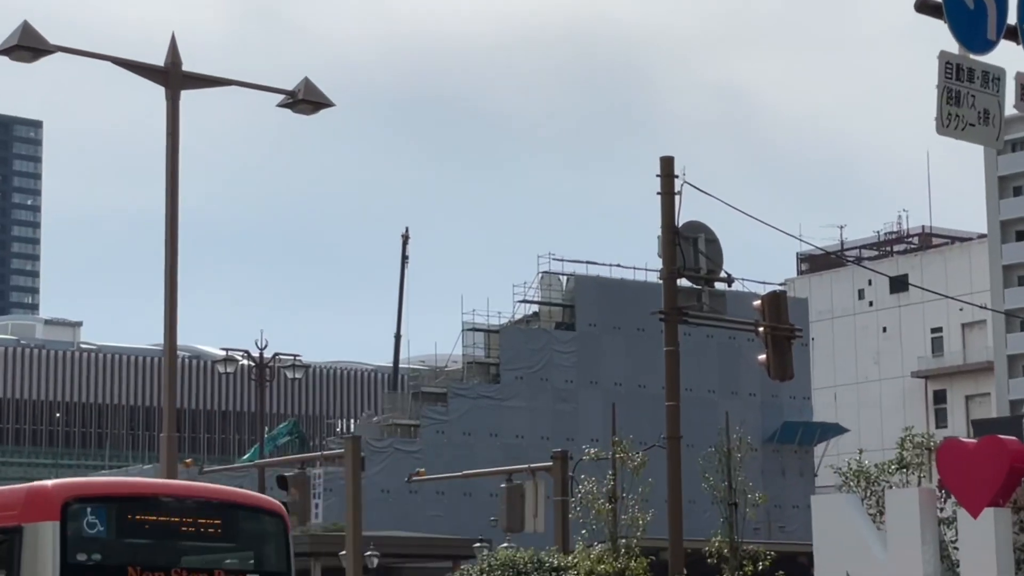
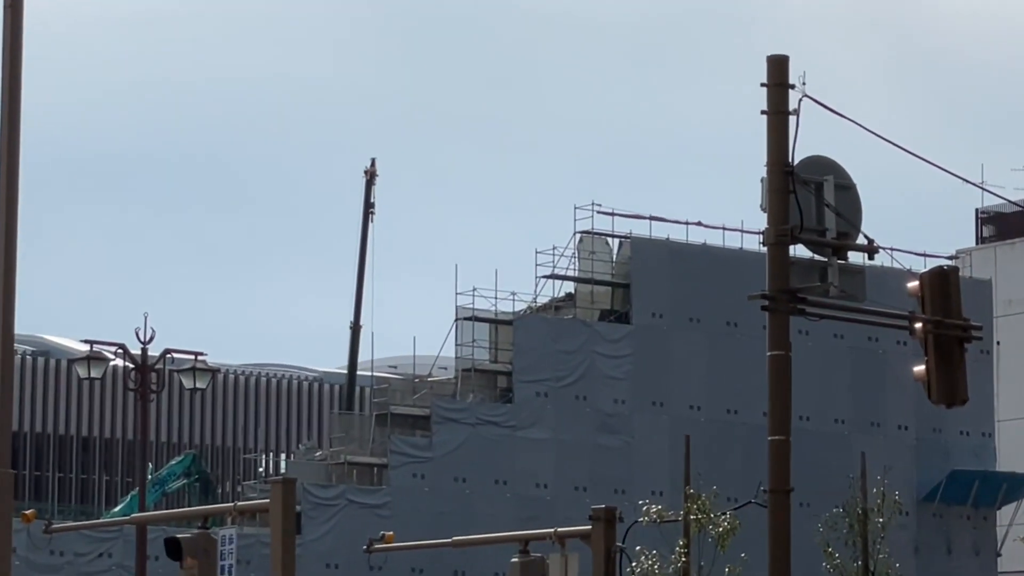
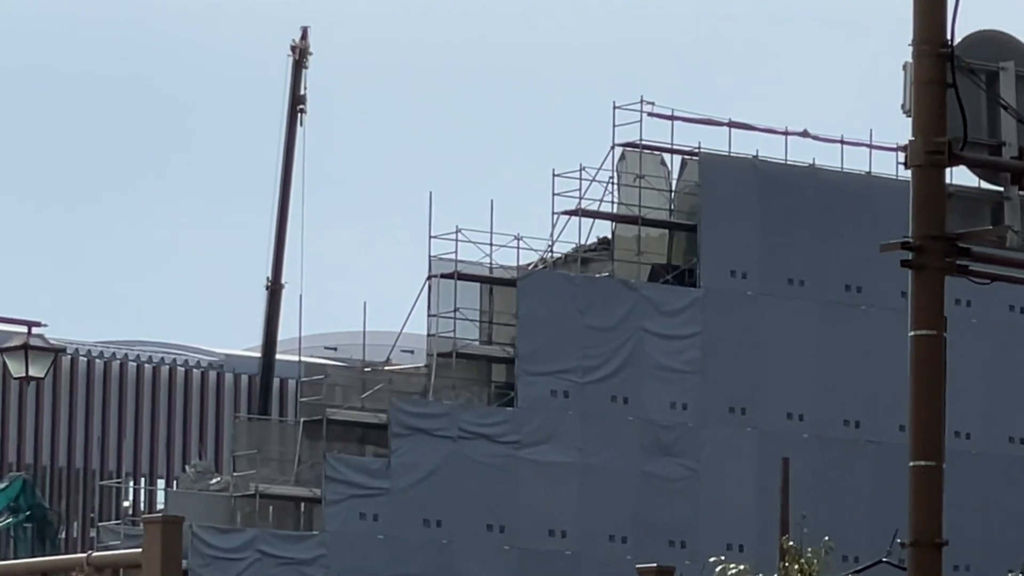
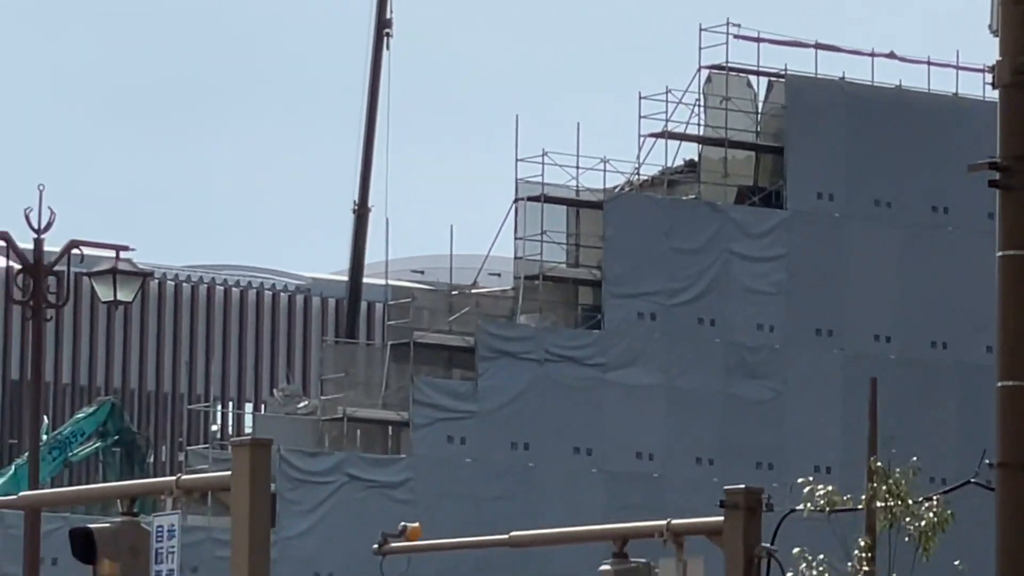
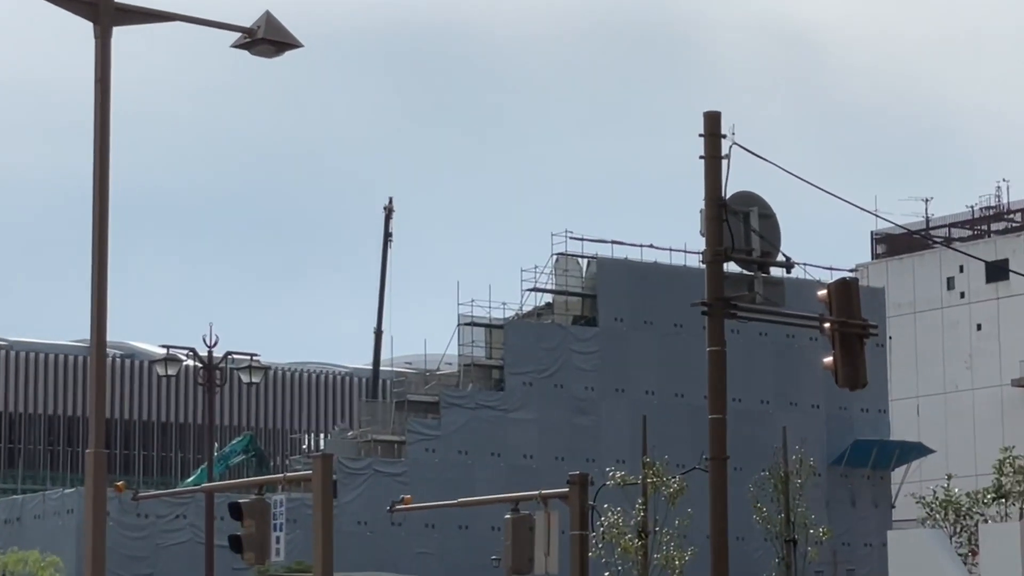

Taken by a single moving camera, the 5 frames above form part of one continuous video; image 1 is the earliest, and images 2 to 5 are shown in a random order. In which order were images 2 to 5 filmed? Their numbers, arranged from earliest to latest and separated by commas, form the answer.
5, 2, 3, 4
